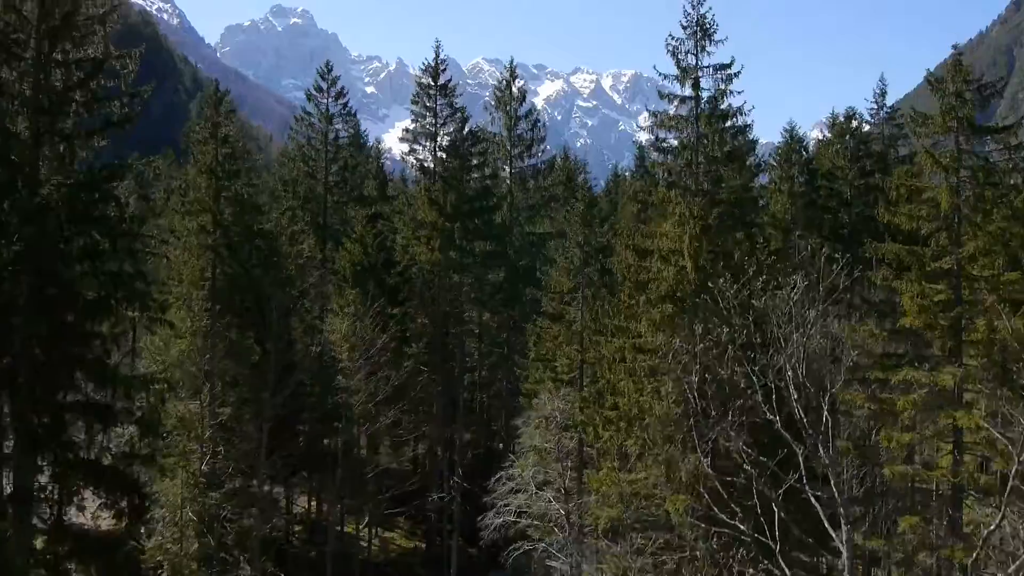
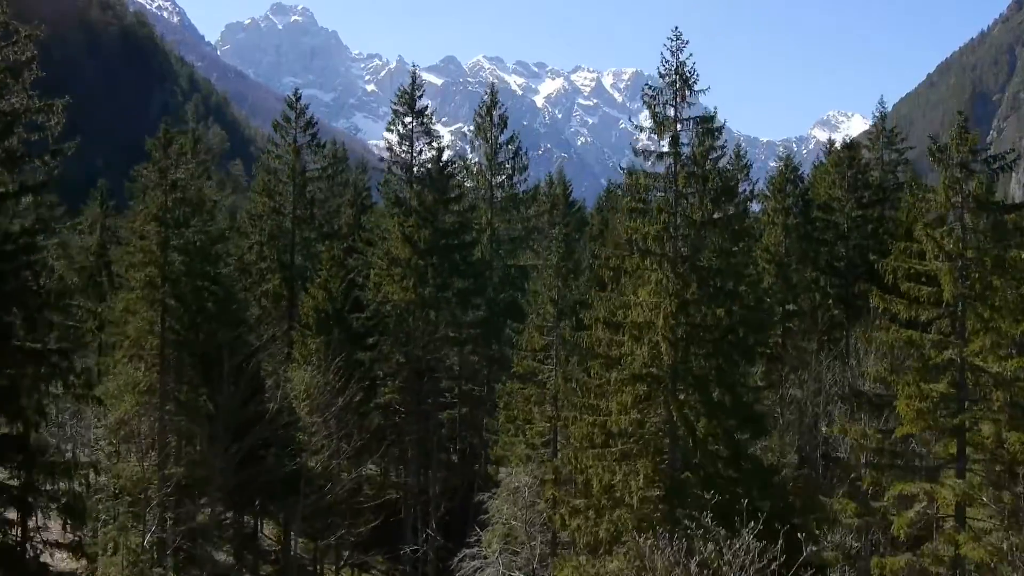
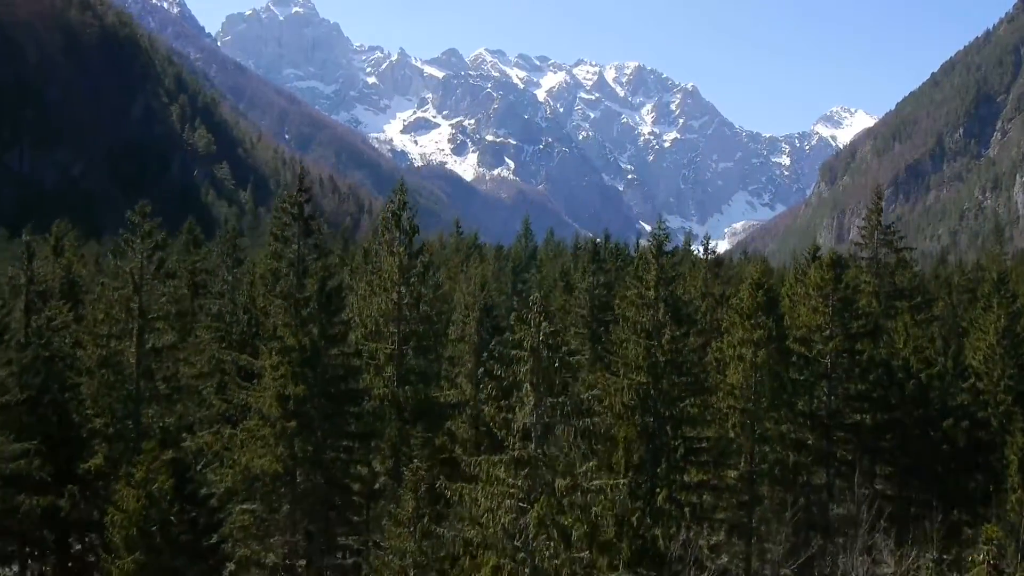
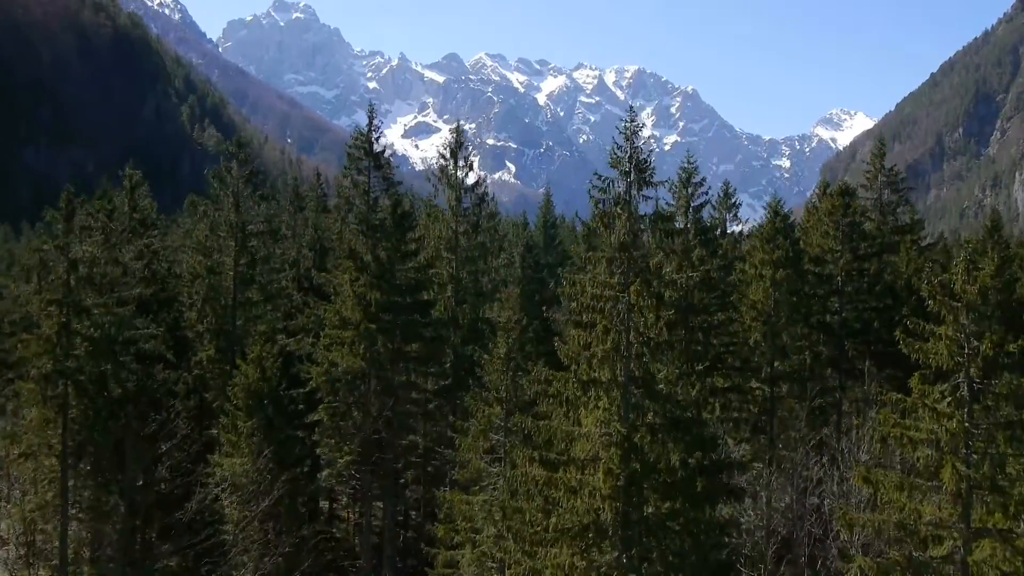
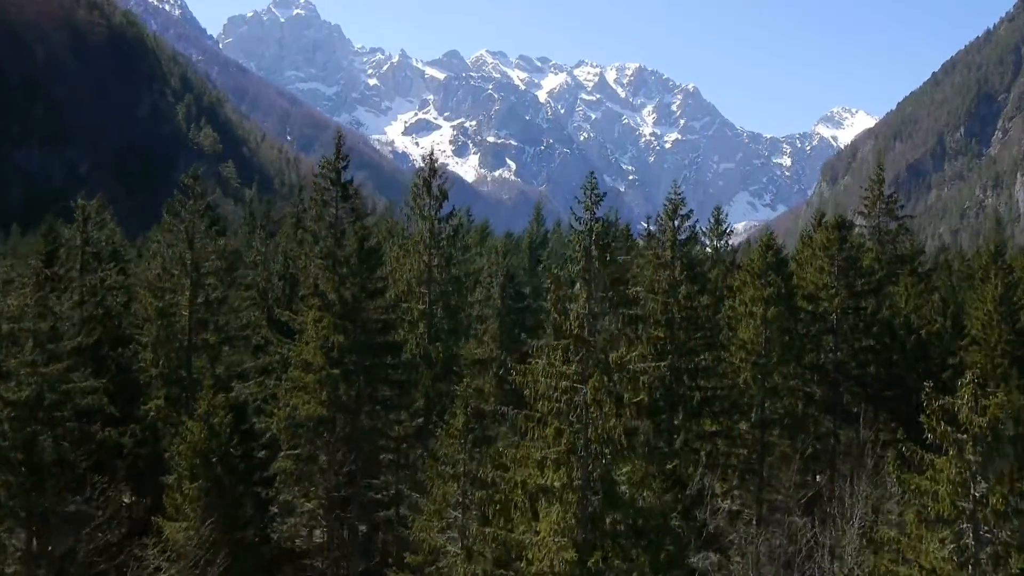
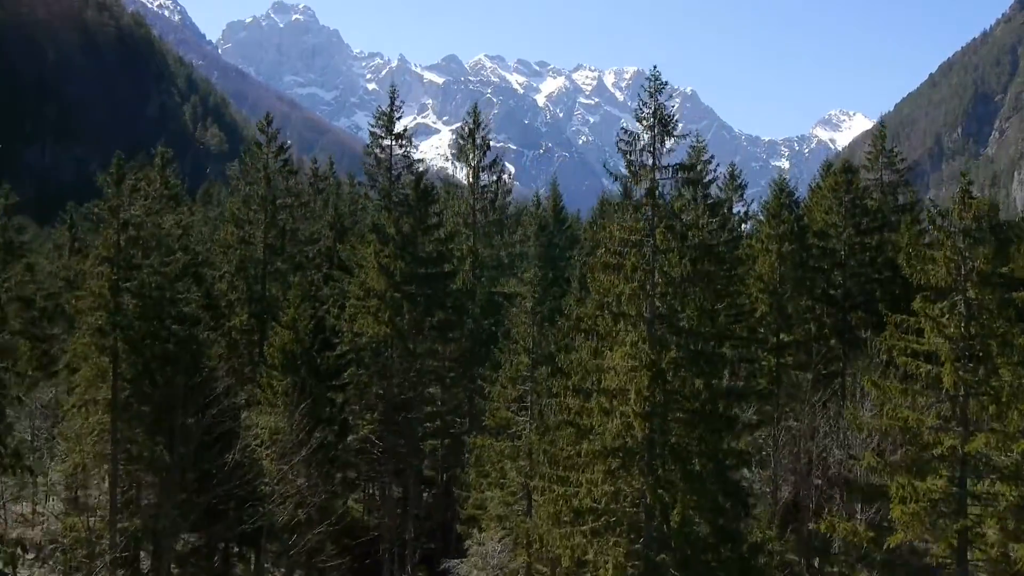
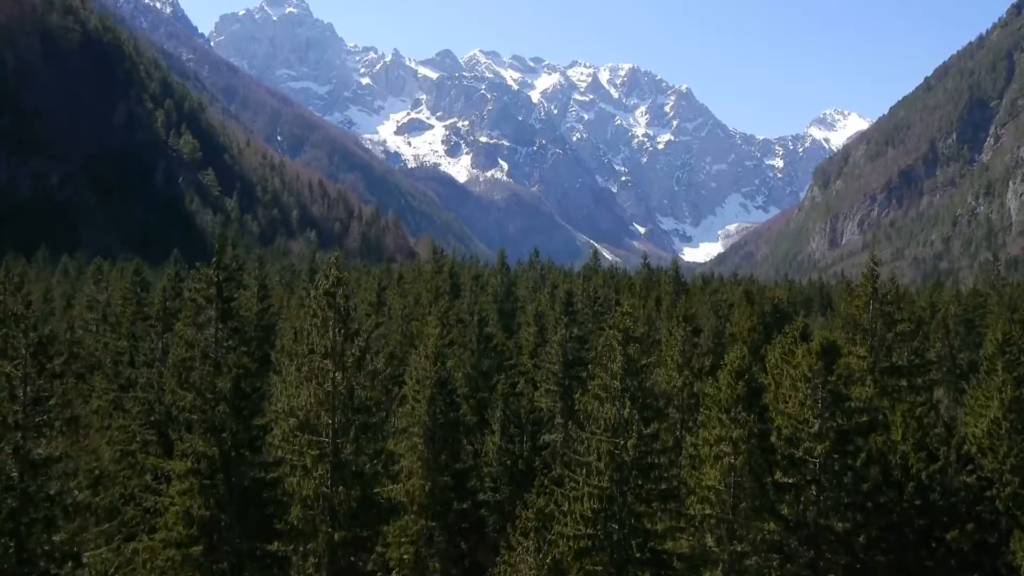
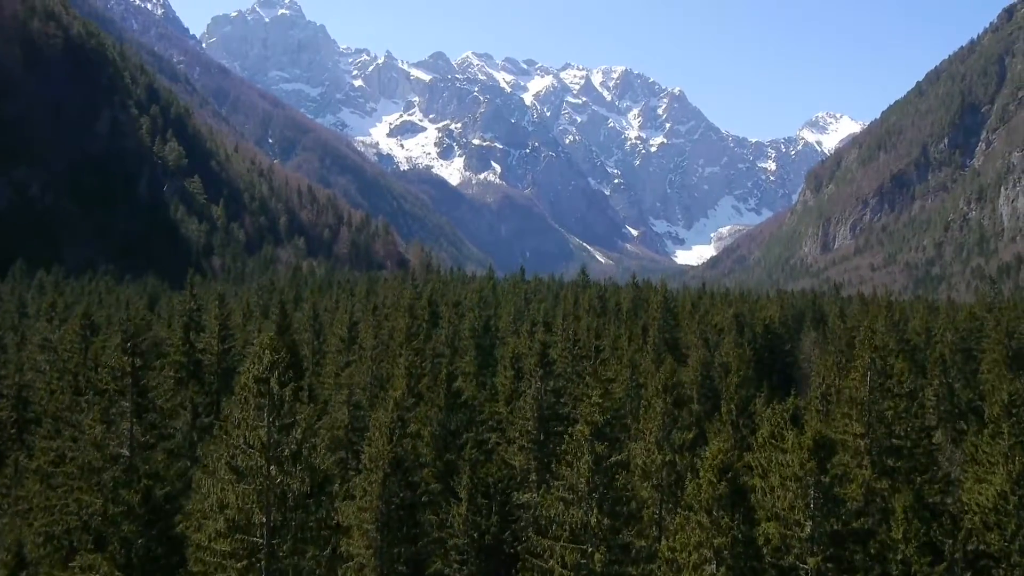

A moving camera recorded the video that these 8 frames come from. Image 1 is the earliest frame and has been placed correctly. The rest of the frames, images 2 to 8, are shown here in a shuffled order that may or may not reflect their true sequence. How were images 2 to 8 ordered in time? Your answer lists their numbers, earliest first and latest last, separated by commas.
2, 6, 4, 5, 3, 7, 8
